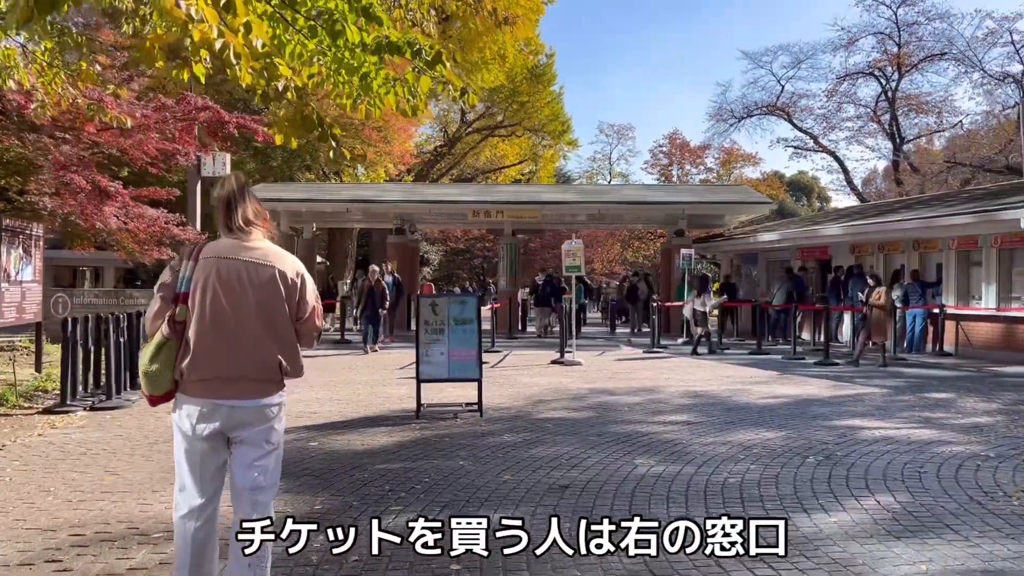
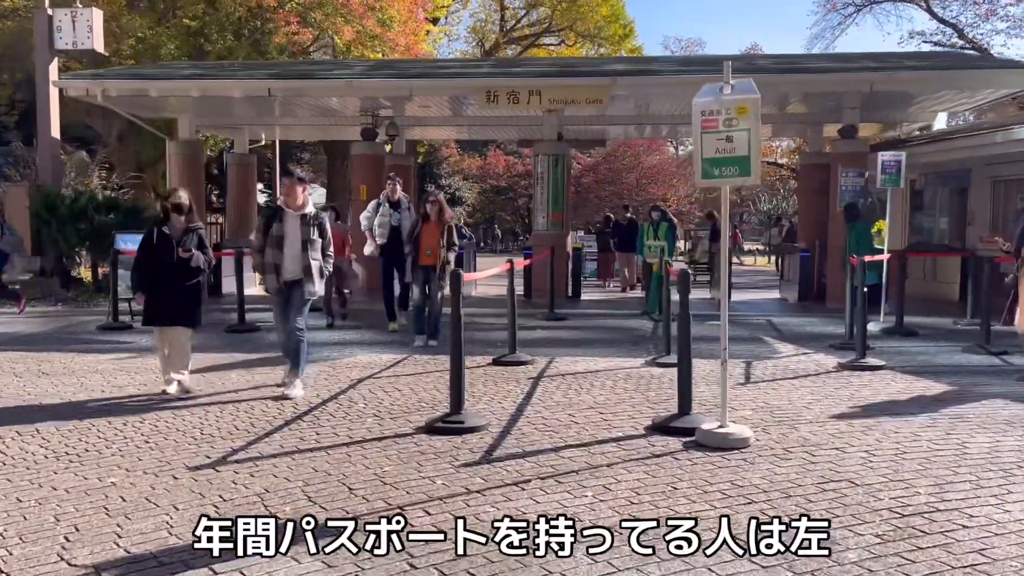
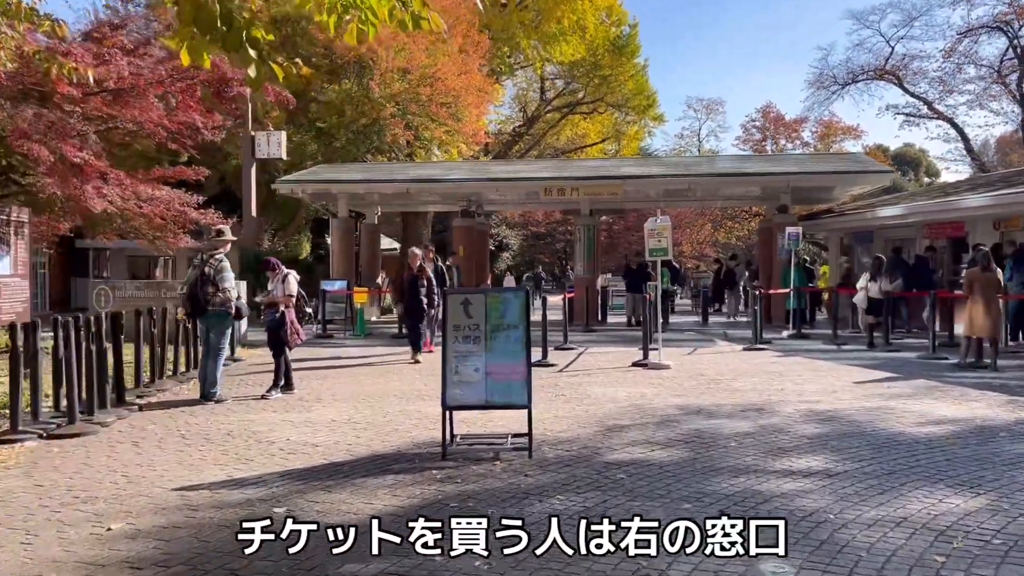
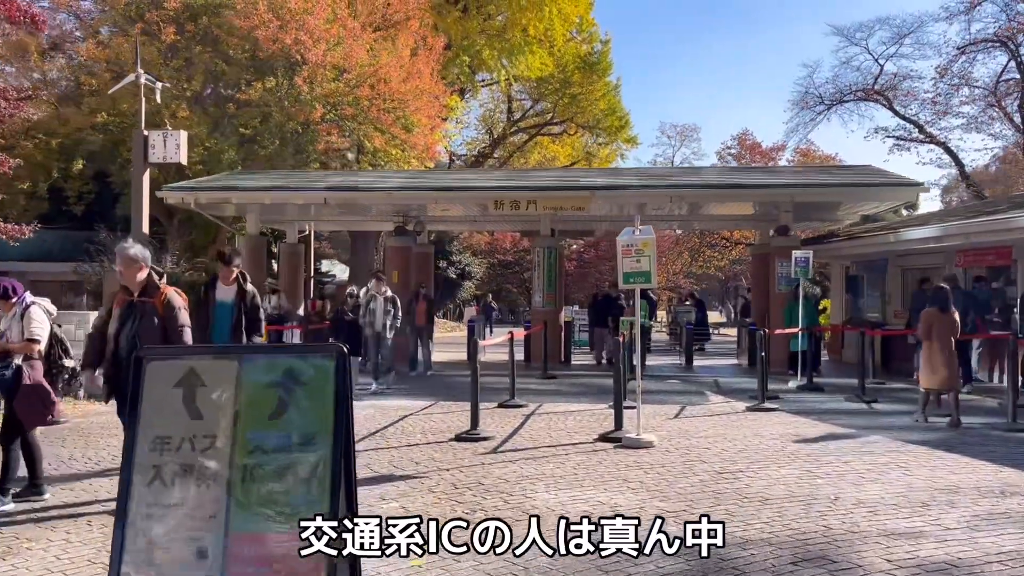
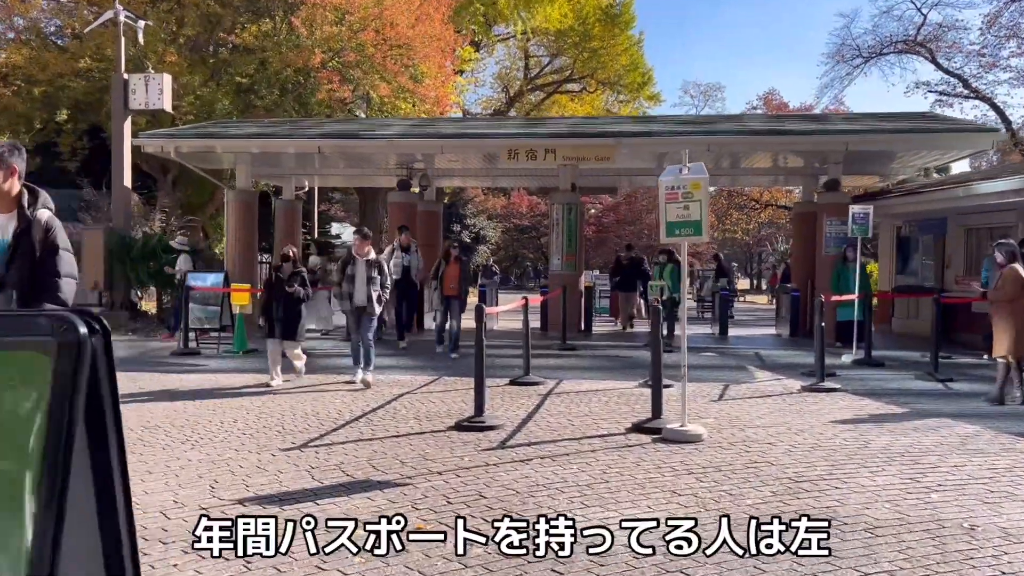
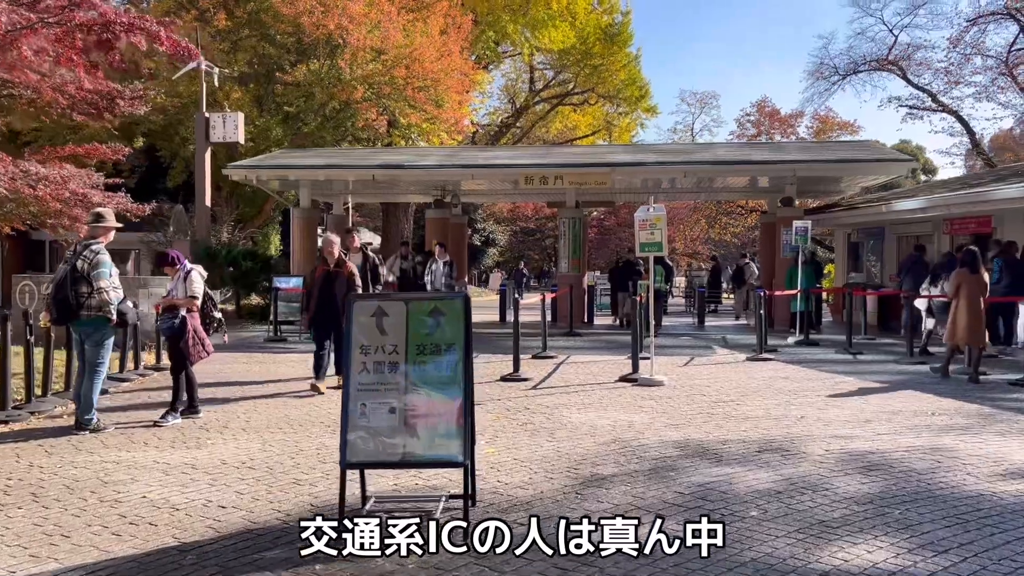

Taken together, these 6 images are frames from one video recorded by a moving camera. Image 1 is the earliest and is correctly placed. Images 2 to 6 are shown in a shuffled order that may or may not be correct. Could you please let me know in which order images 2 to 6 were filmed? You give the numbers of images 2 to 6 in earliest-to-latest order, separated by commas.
3, 6, 4, 5, 2
